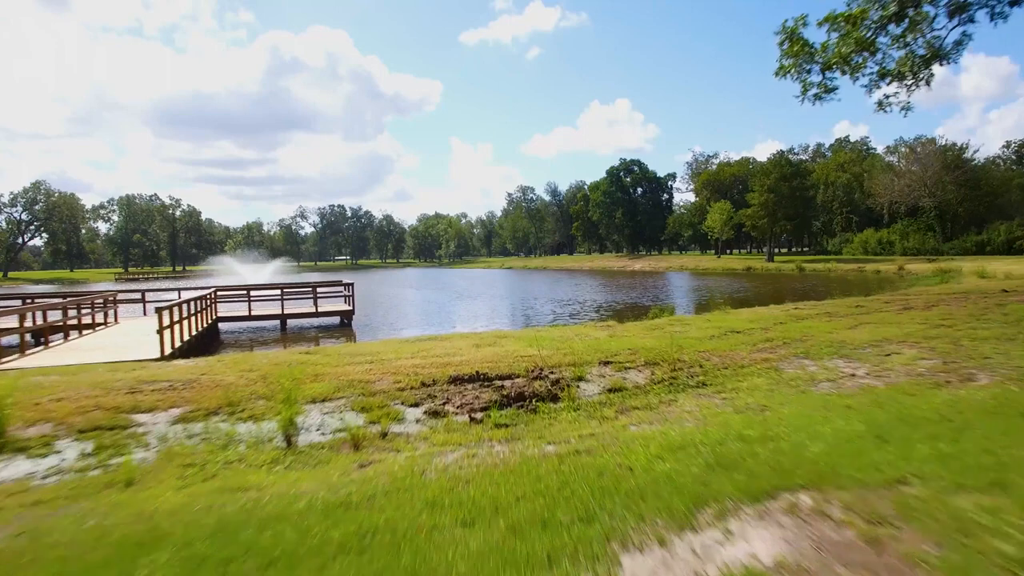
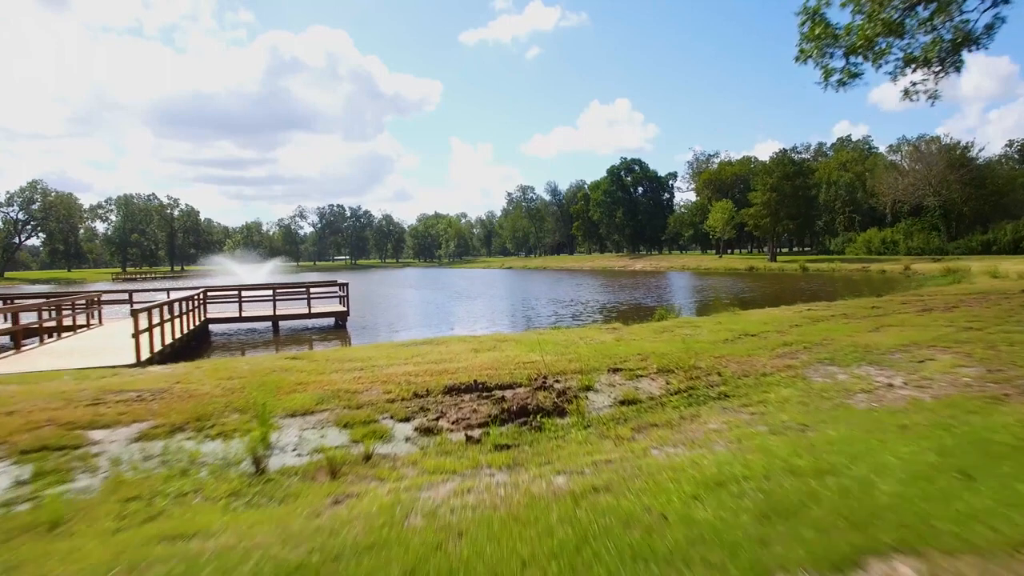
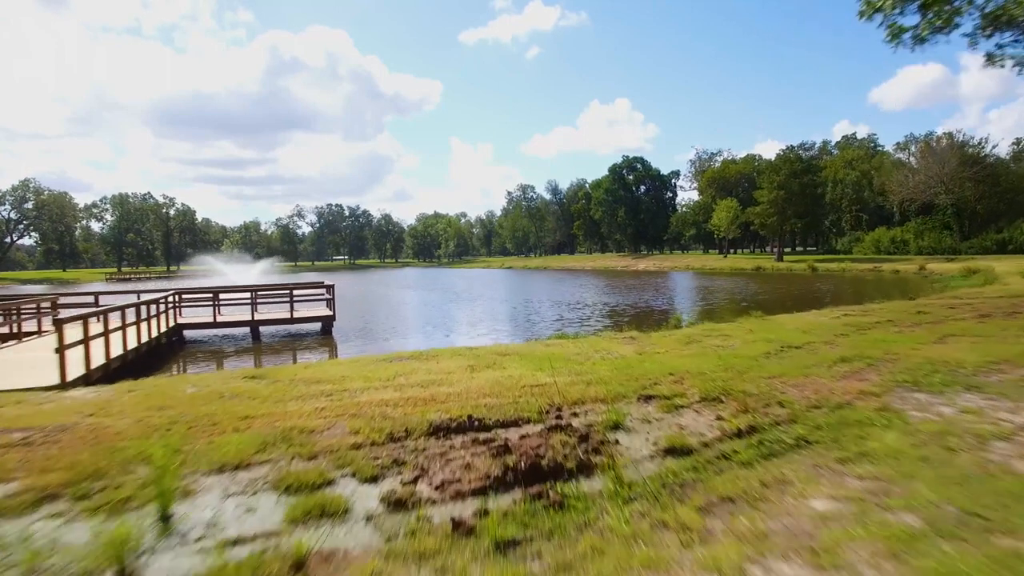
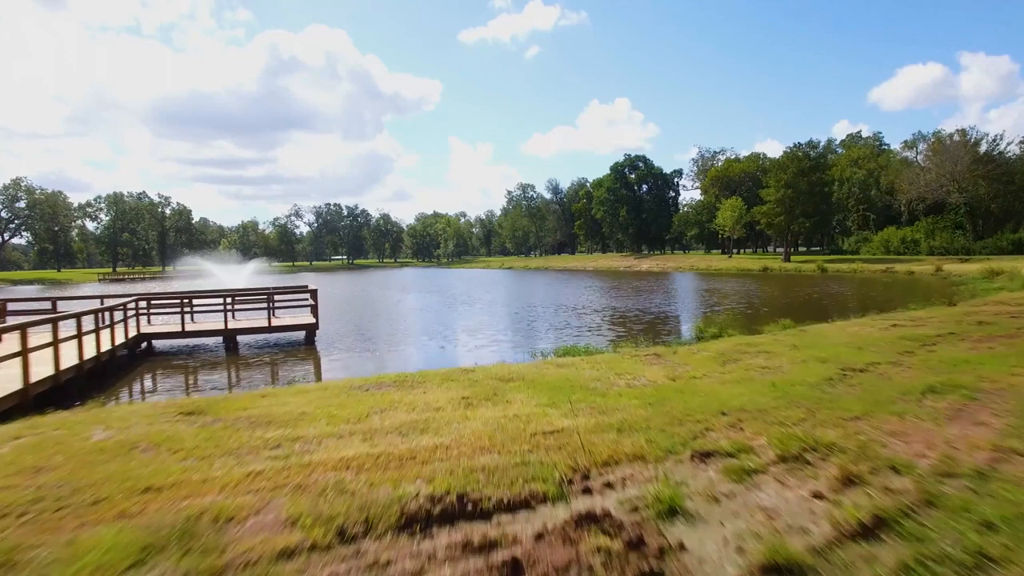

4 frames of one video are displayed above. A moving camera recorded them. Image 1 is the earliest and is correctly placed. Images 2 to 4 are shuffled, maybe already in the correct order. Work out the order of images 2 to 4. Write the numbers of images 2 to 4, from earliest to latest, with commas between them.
2, 3, 4
